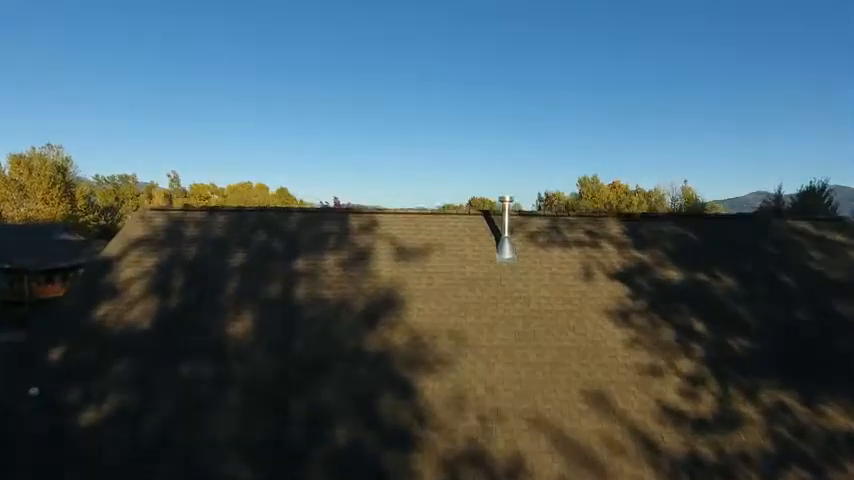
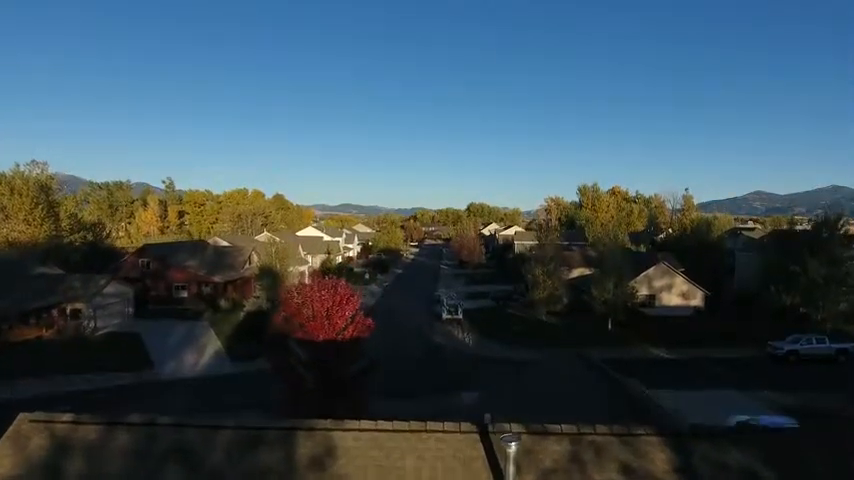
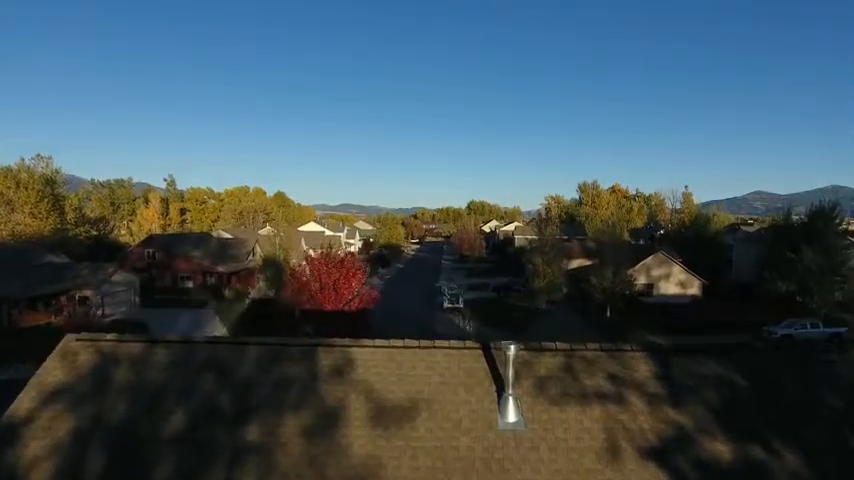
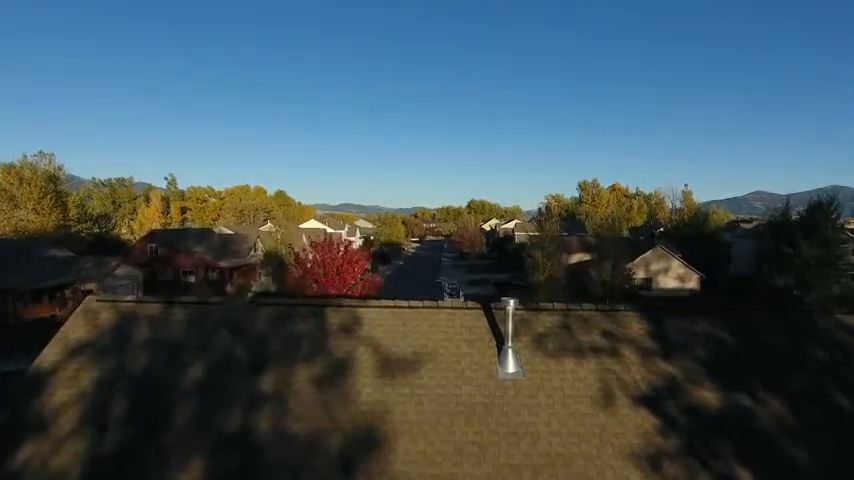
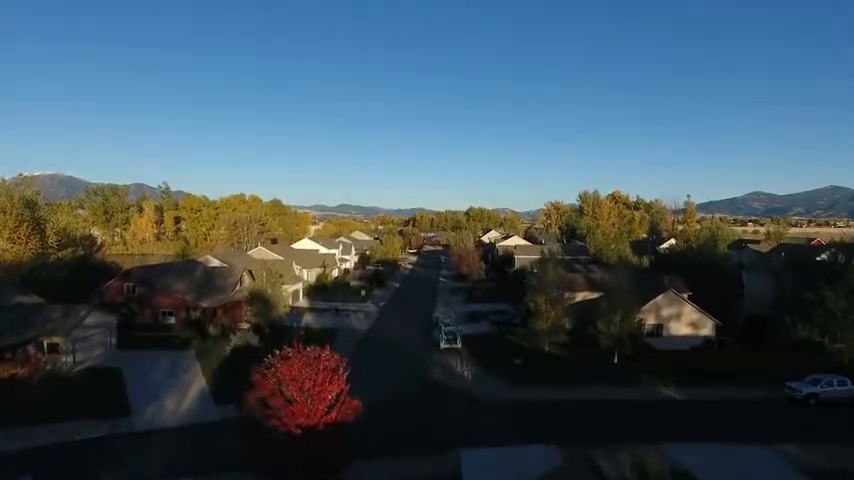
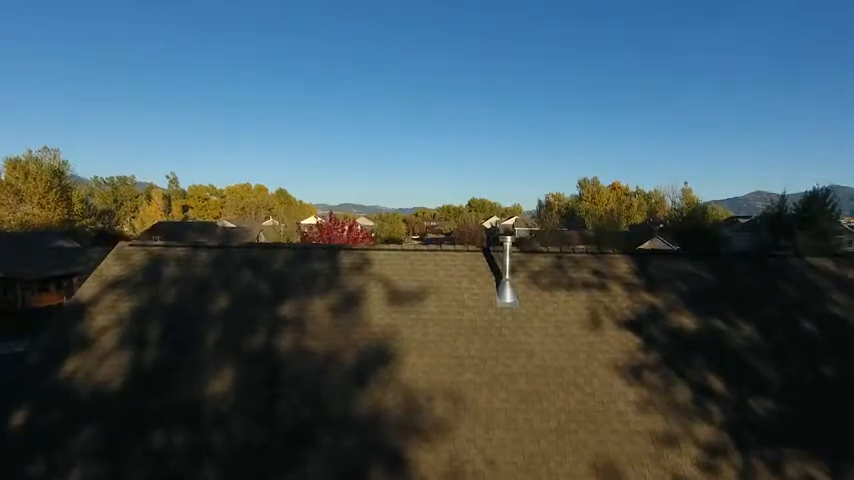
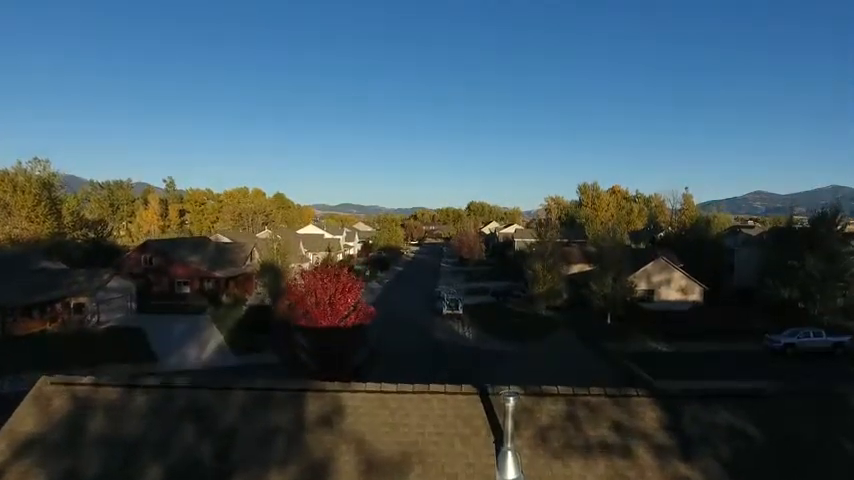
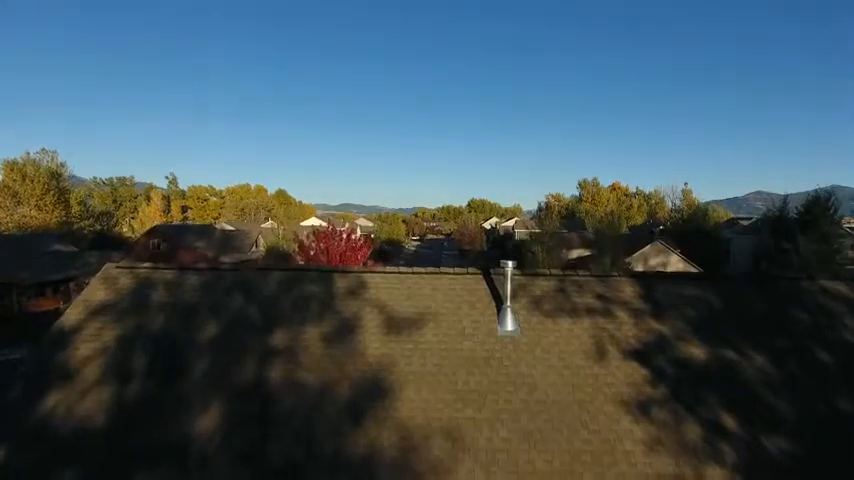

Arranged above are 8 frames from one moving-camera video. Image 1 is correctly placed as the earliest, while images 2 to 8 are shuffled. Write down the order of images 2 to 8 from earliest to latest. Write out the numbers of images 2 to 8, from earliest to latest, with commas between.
6, 8, 4, 3, 7, 2, 5
